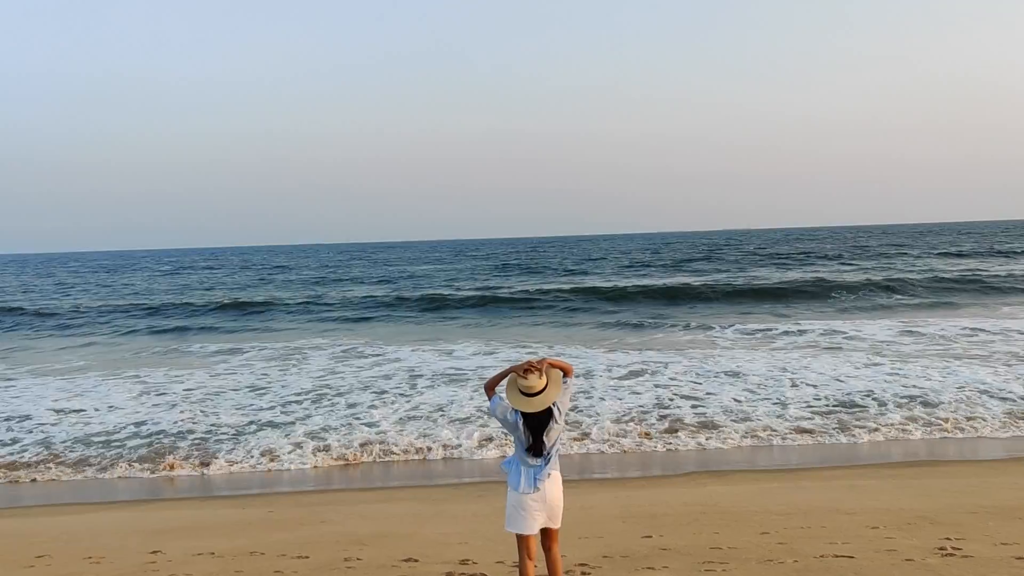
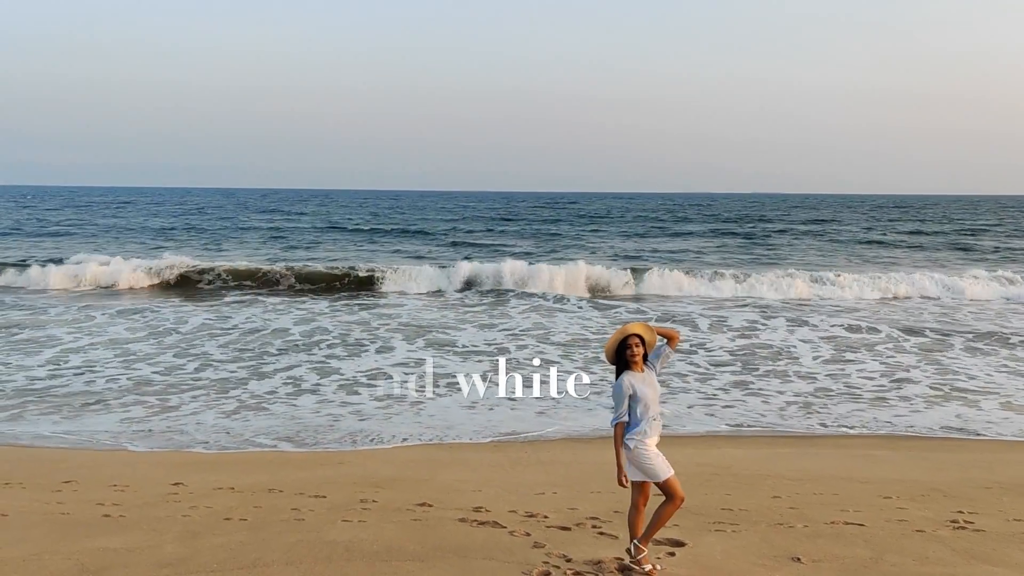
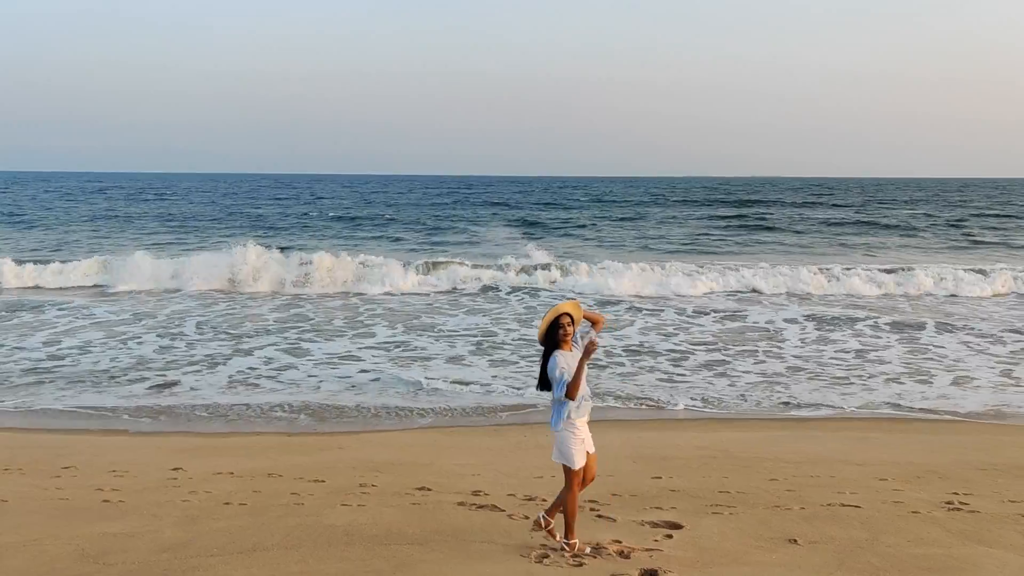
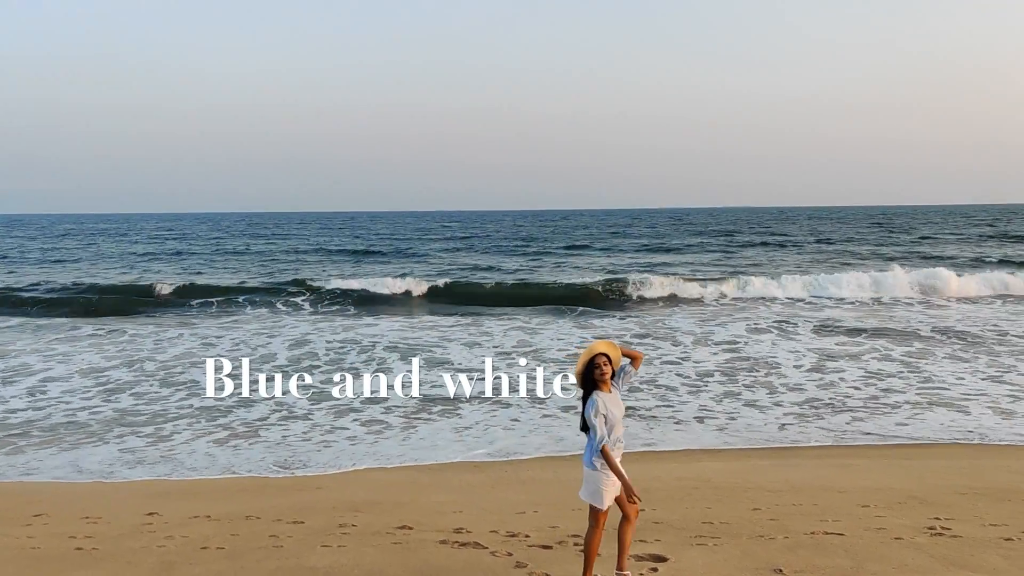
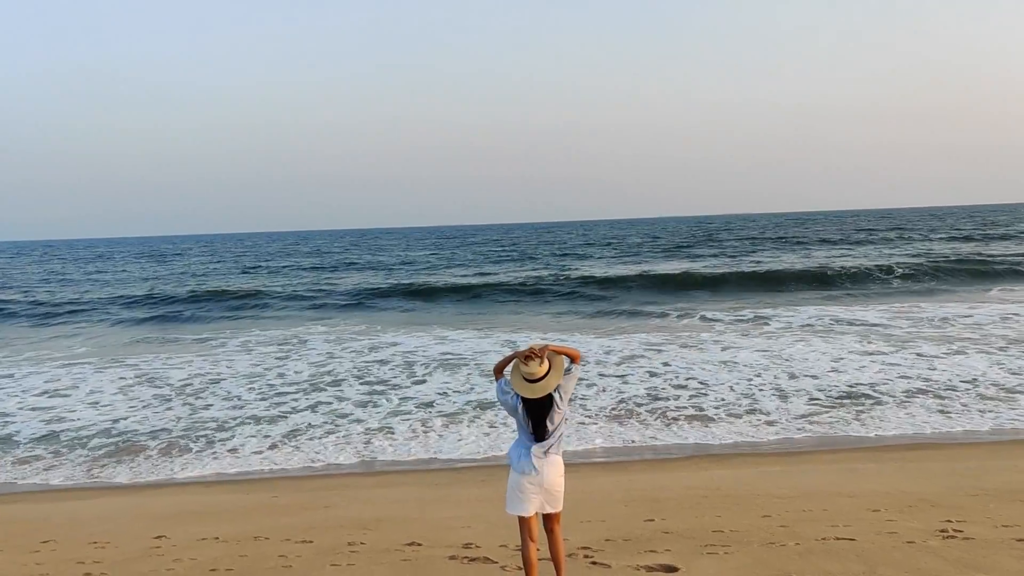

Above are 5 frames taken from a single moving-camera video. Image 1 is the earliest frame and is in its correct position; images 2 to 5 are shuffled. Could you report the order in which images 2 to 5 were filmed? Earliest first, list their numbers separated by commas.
5, 4, 2, 3
